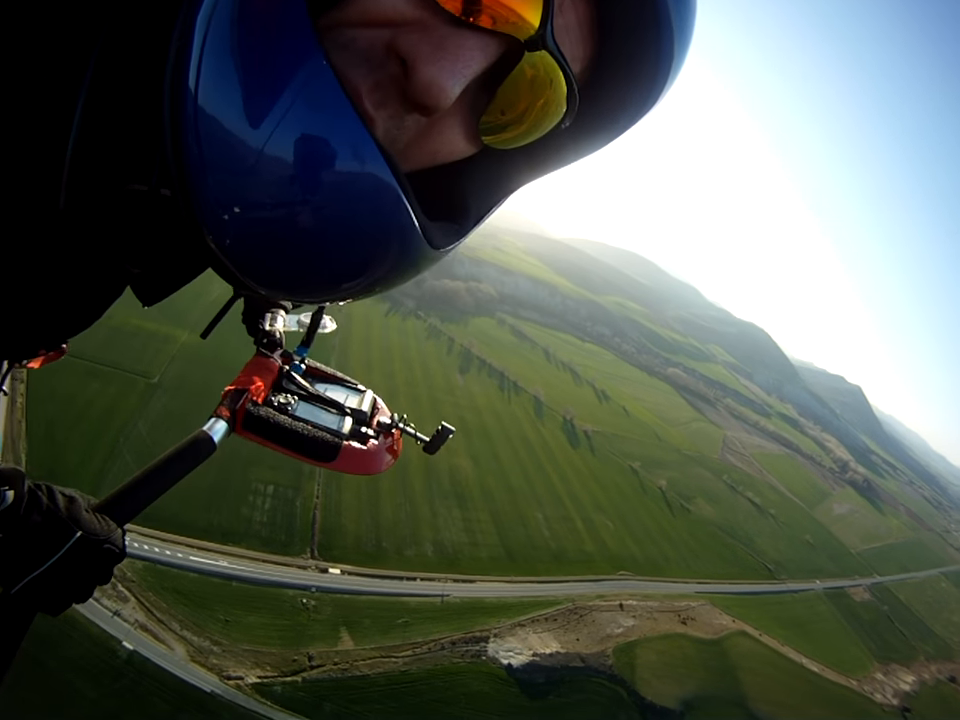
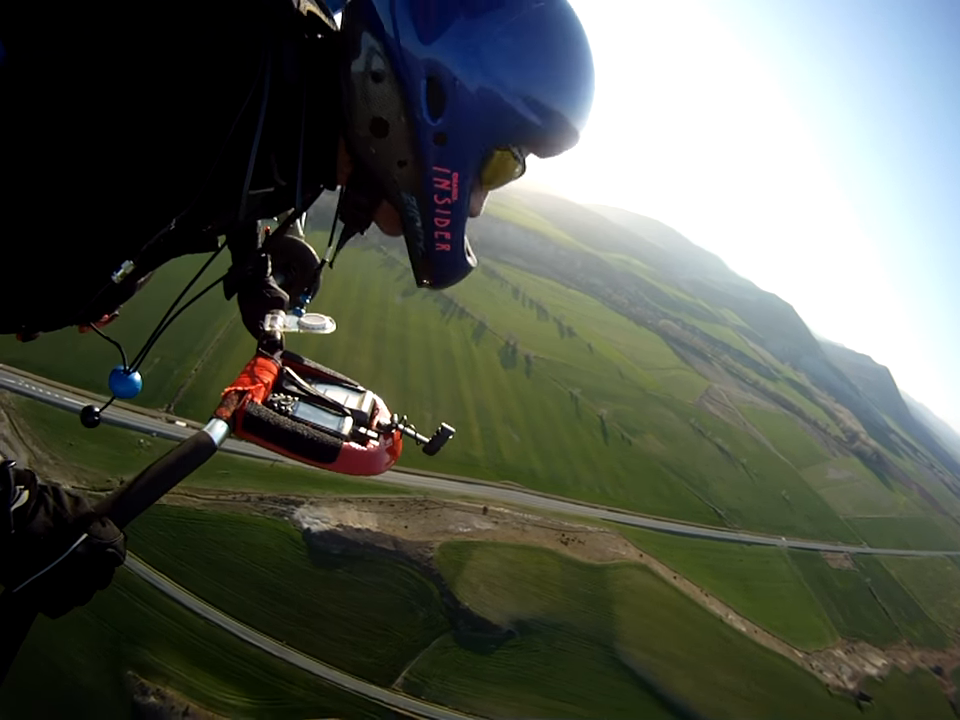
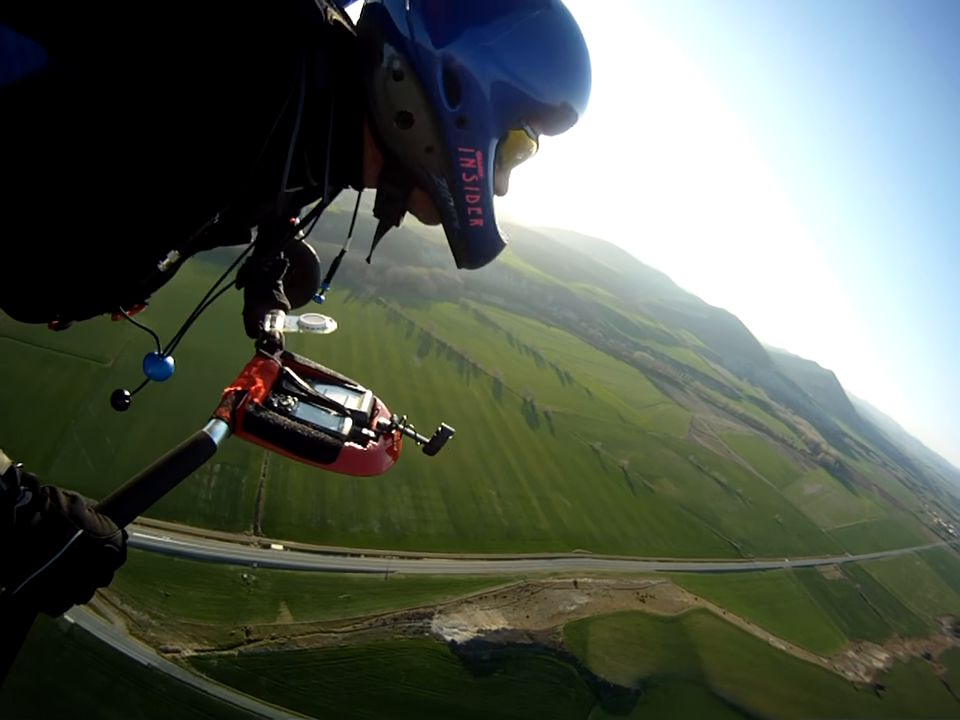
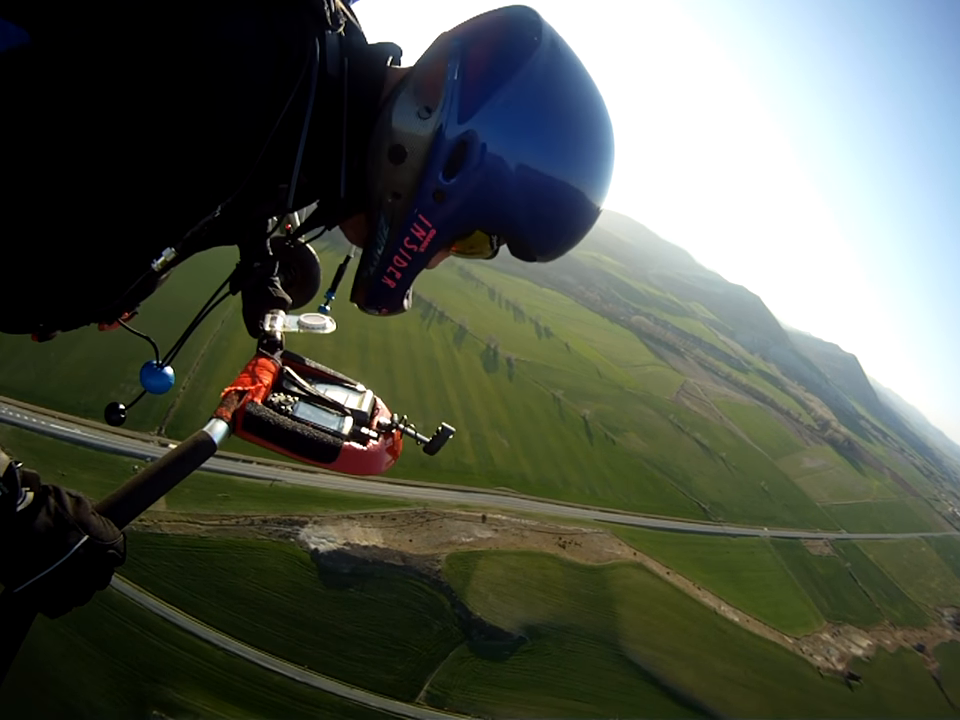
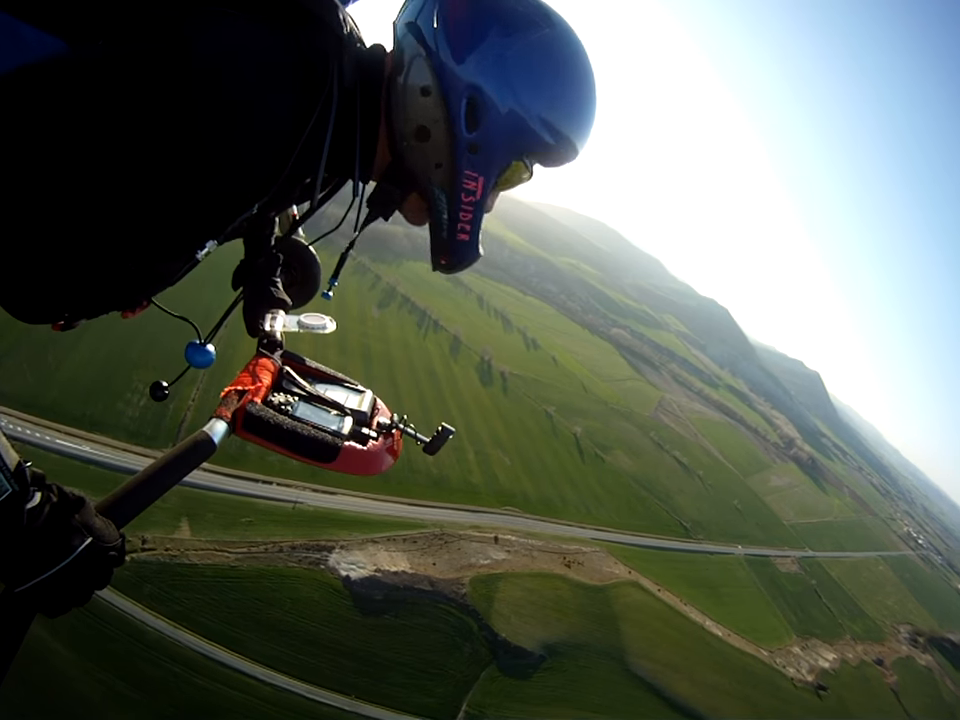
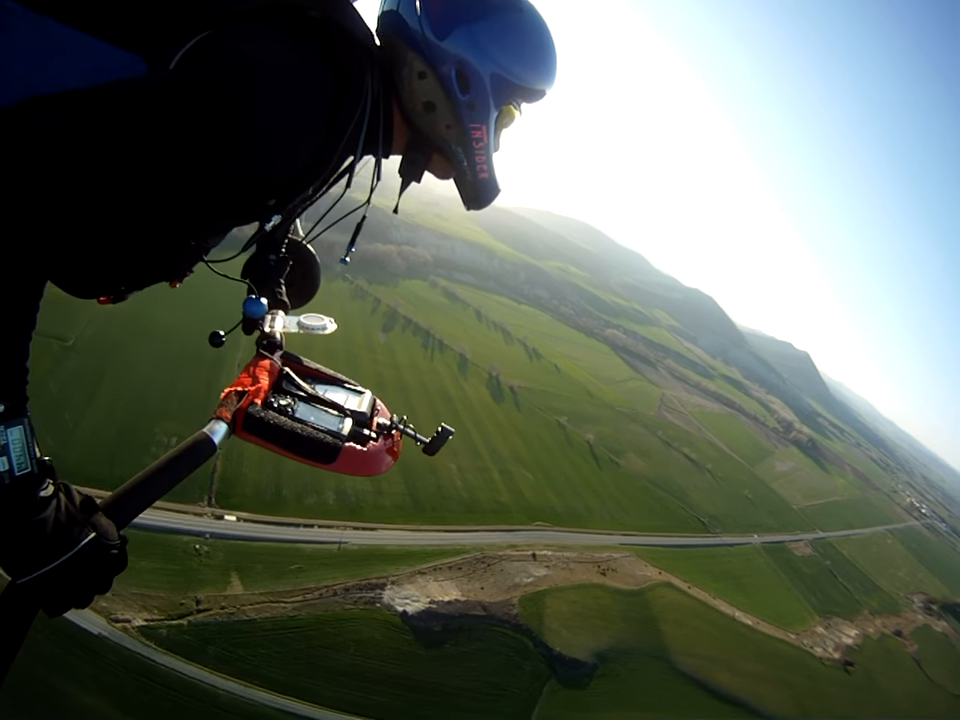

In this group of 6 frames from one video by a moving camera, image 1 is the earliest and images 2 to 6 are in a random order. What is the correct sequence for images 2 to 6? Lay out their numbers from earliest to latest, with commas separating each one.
3, 6, 5, 4, 2
